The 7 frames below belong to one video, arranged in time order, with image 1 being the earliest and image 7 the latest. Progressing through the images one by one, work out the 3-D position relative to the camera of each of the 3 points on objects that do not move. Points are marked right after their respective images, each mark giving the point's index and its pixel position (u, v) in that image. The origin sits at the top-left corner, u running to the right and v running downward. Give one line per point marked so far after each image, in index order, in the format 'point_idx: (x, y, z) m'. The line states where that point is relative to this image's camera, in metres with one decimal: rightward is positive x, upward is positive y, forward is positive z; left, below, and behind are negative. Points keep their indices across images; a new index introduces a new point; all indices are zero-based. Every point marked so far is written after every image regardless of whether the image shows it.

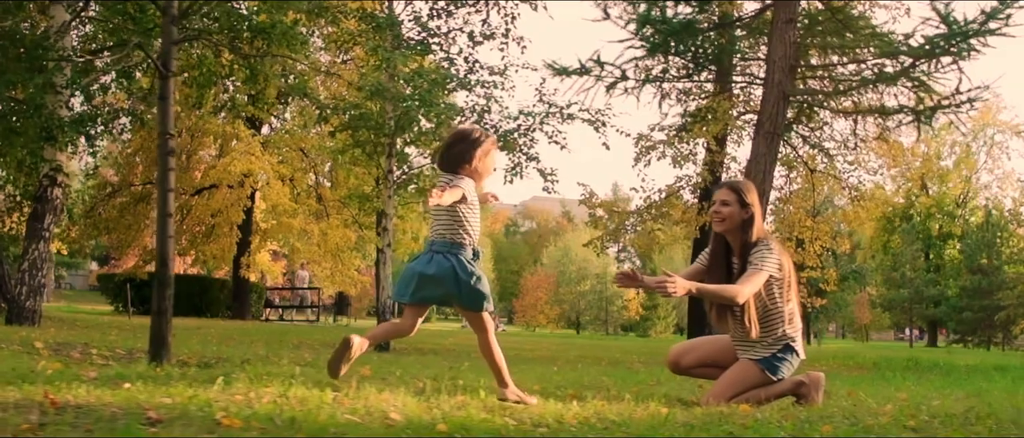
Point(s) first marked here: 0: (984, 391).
0: (+3.7, -1.4, +9.1) m
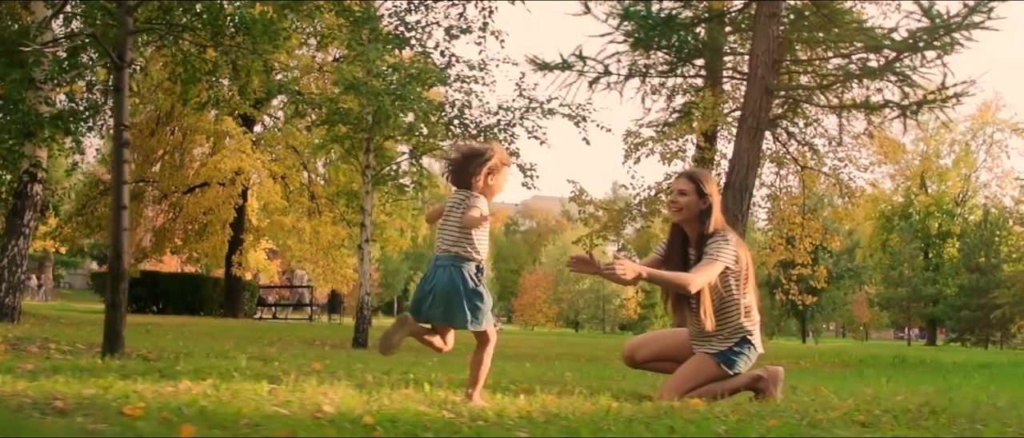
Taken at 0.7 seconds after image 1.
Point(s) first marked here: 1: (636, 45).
0: (+3.4, -1.3, +9.0) m
1: (+1.8, +2.5, +16.5) m
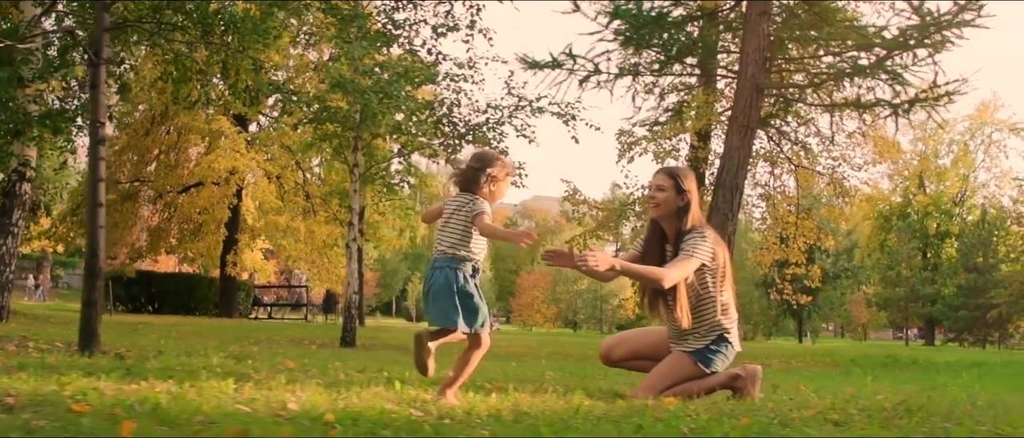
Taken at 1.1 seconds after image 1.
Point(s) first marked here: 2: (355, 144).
0: (+3.3, -1.3, +8.9) m
1: (+1.6, +2.5, +16.5) m
2: (-2.2, +1.0, +16.0) m
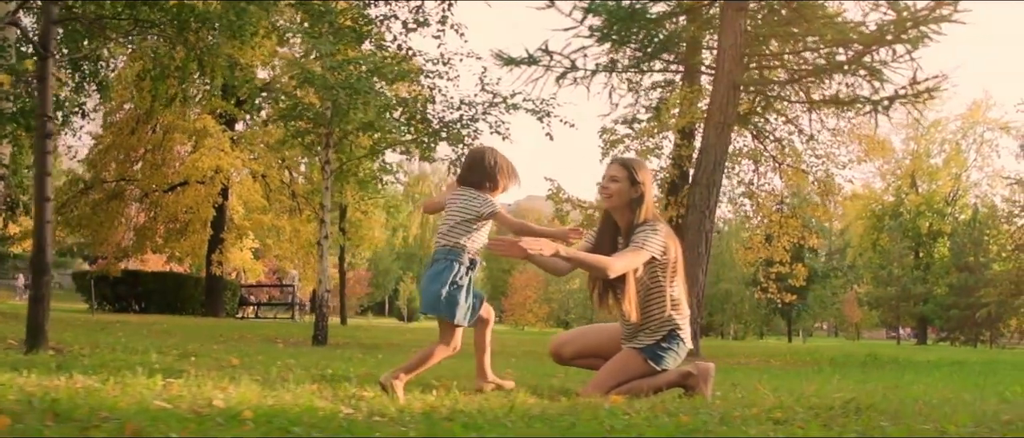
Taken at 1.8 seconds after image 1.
0: (+3.0, -1.3, +8.8) m
1: (+1.3, +2.5, +16.3) m
2: (-2.6, +1.1, +15.9) m
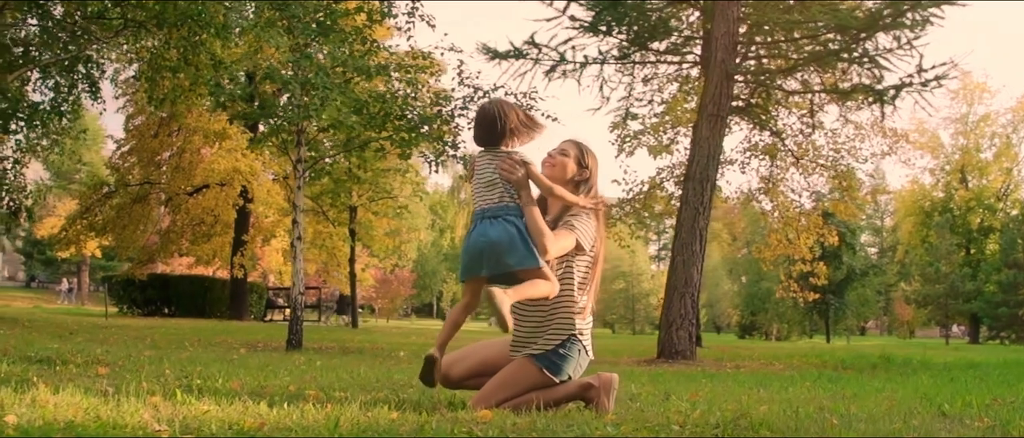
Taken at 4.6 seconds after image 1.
0: (+2.4, -1.2, +8.1) m
1: (+1.1, +2.6, +15.7) m
2: (-2.8, +1.1, +15.4) m
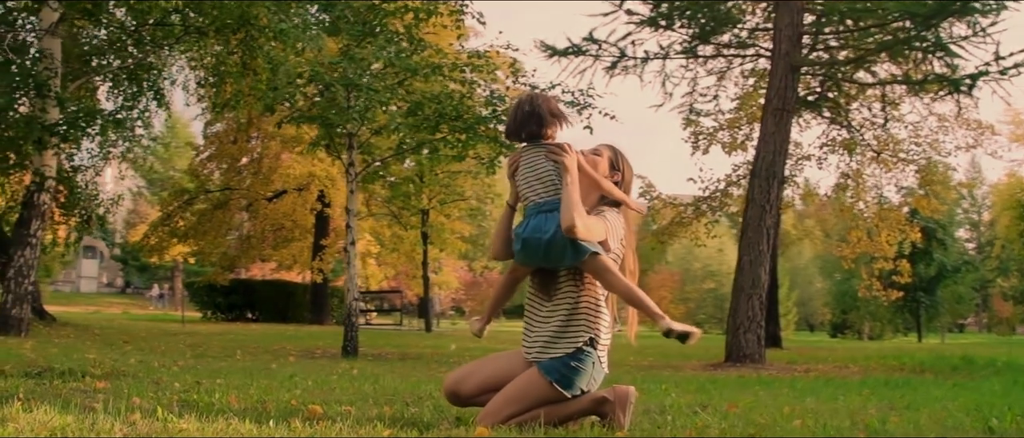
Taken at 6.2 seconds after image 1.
0: (+2.7, -1.2, +7.5) m
1: (+1.8, +2.6, +15.2) m
2: (-2.0, +1.0, +15.3) m
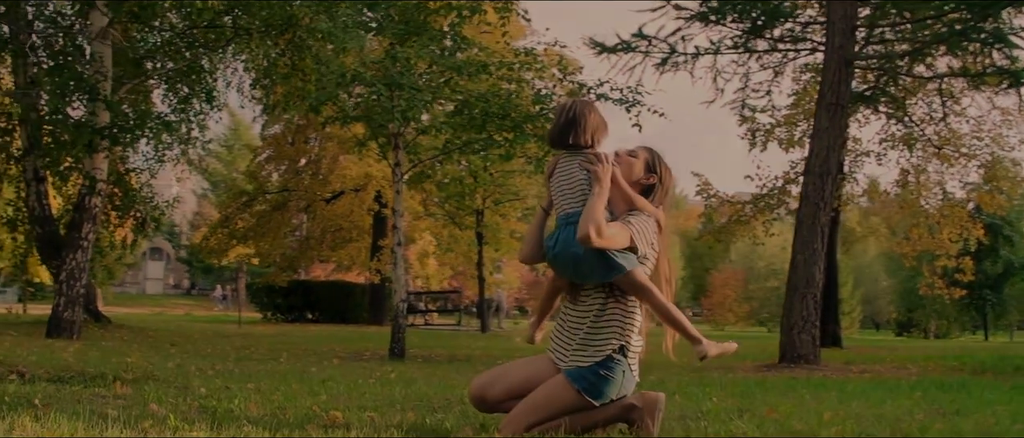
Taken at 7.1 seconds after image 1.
0: (+2.9, -1.2, +7.2) m
1: (+2.4, +2.6, +15.0) m
2: (-1.4, +1.0, +15.2) m
